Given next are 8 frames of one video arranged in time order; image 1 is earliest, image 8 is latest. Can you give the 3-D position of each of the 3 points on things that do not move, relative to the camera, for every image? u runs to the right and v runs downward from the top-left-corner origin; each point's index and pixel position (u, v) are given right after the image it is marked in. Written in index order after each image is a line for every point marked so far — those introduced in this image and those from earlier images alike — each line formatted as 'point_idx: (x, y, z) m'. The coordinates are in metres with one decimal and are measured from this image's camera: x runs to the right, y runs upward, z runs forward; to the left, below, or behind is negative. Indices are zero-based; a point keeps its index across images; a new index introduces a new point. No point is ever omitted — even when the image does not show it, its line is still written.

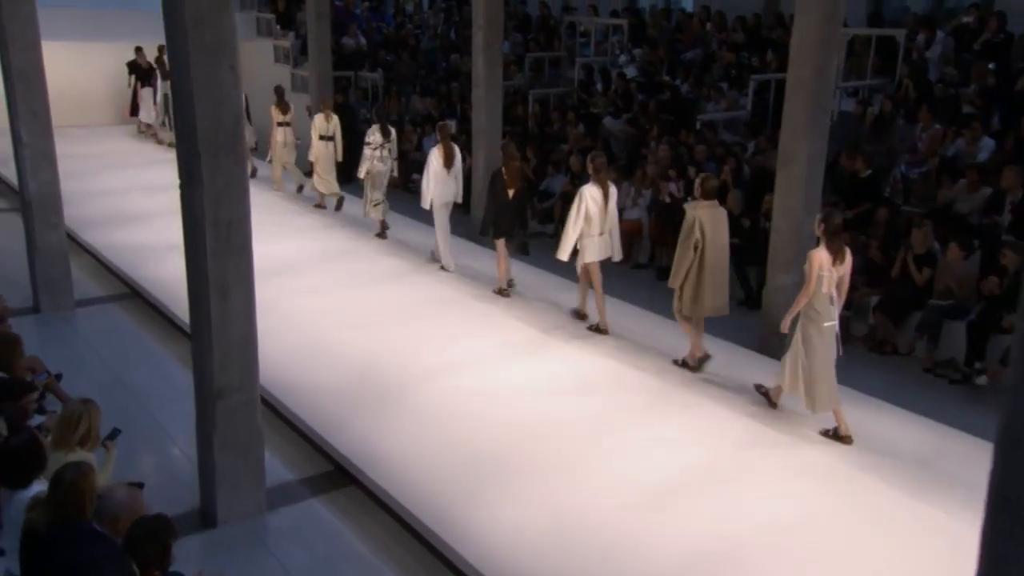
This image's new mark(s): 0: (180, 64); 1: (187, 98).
0: (-1.9, +1.3, +4.4) m
1: (-1.9, +1.1, +4.4) m
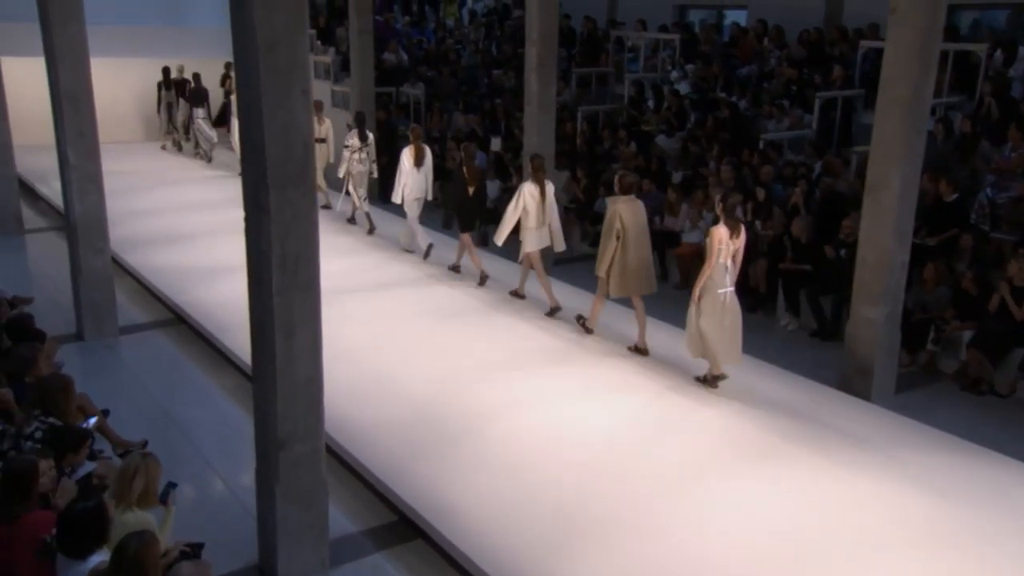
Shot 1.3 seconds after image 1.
0: (-1.4, +1.0, +4.0) m
1: (-1.4, +0.9, +4.0) m
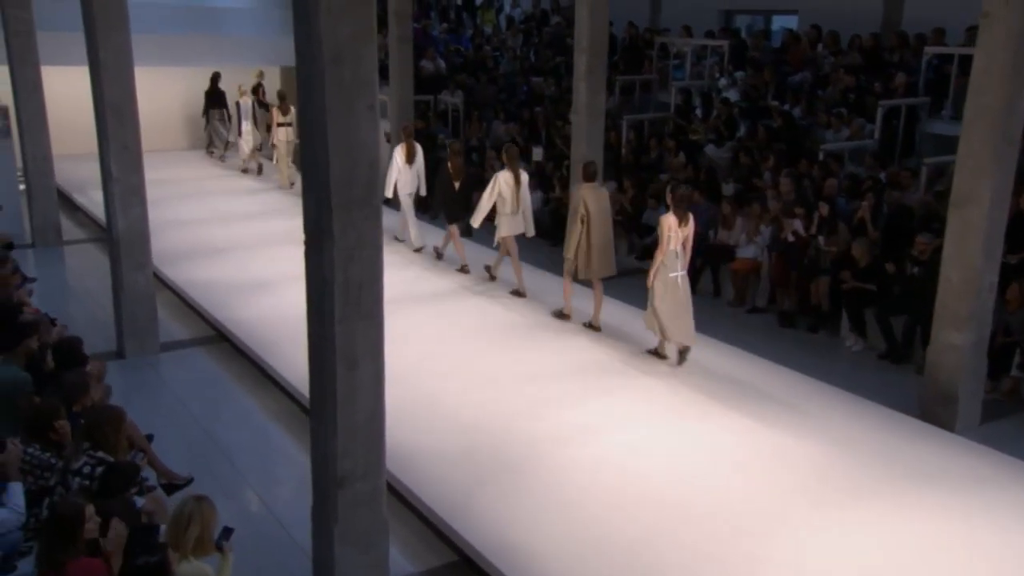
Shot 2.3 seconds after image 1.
0: (-1.0, +0.9, +3.8) m
1: (-0.9, +0.7, +3.8) m
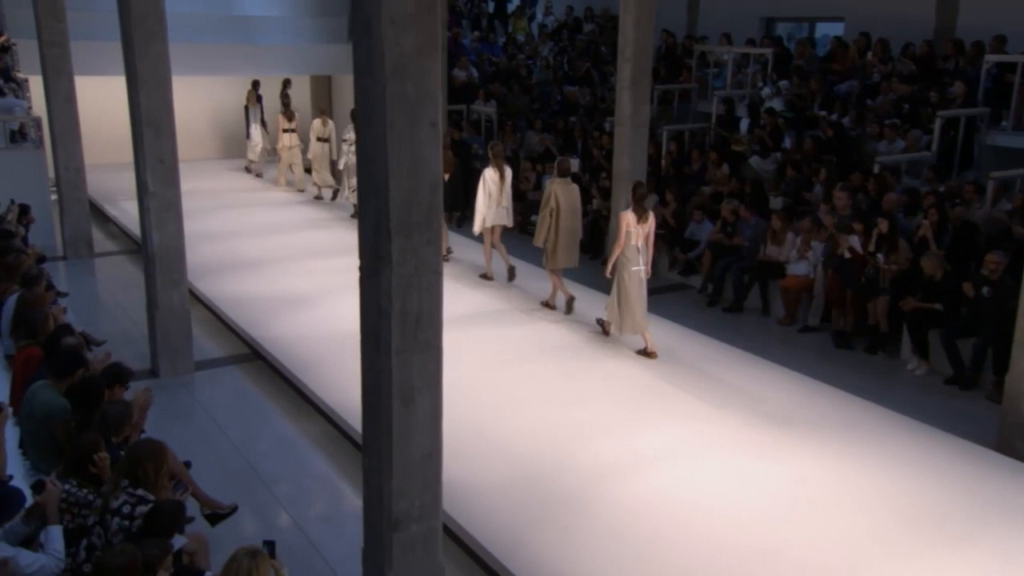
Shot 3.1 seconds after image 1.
0: (-0.6, +0.8, +3.5) m
1: (-0.6, +0.6, +3.5) m
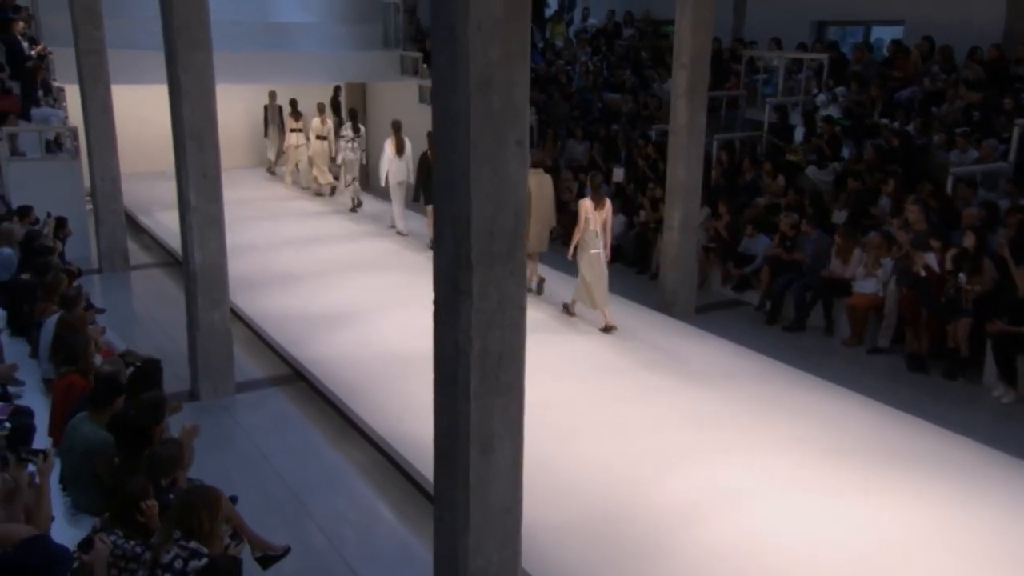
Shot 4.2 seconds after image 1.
0: (-0.2, +0.6, +3.2) m
1: (-0.2, +0.4, +3.2) m
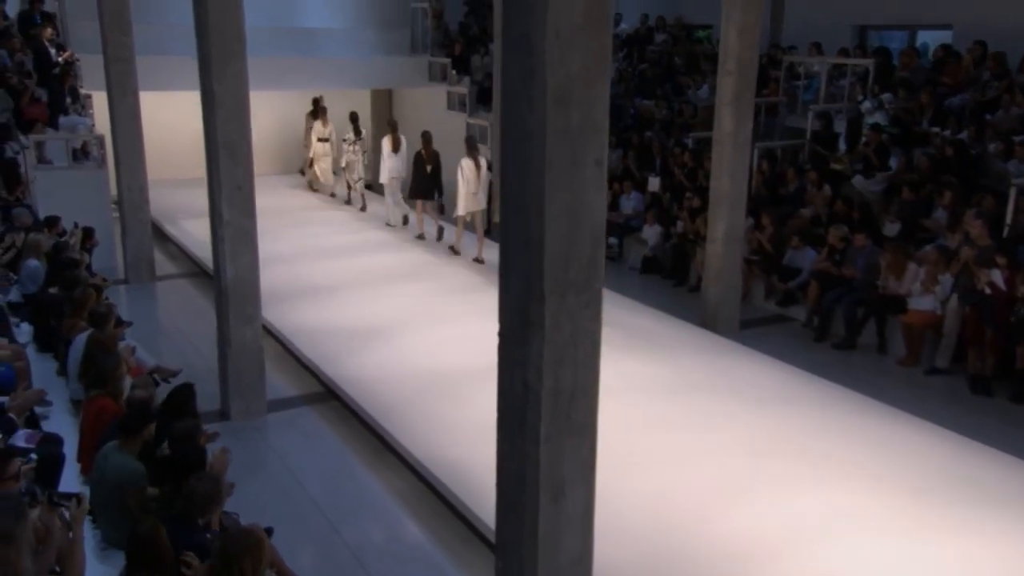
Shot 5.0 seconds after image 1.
0: (0.0, +0.5, +2.9) m
1: (+0.1, +0.3, +2.9) m
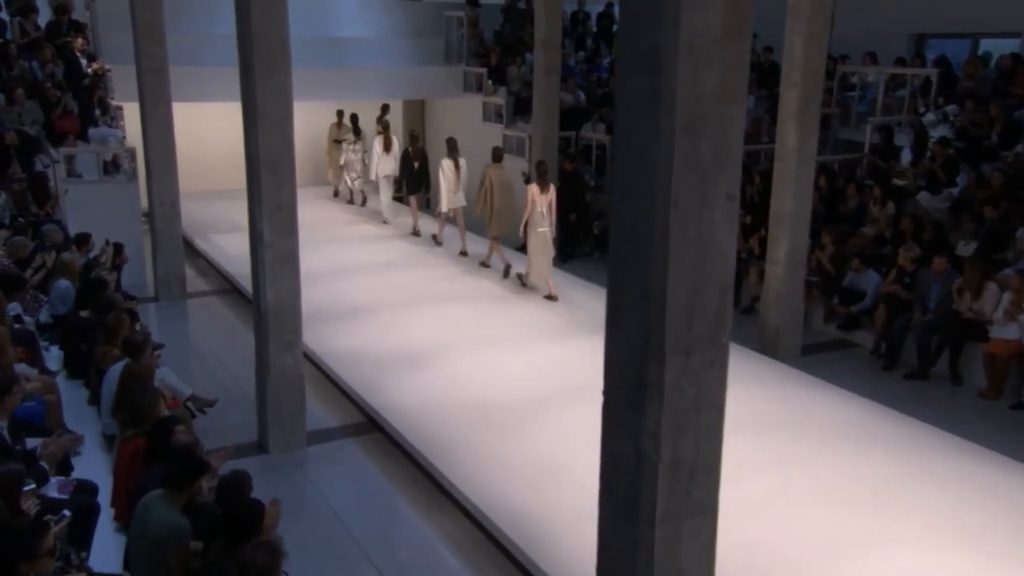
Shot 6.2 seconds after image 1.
0: (+0.4, +0.3, +2.4) m
1: (+0.5, +0.1, +2.4) m
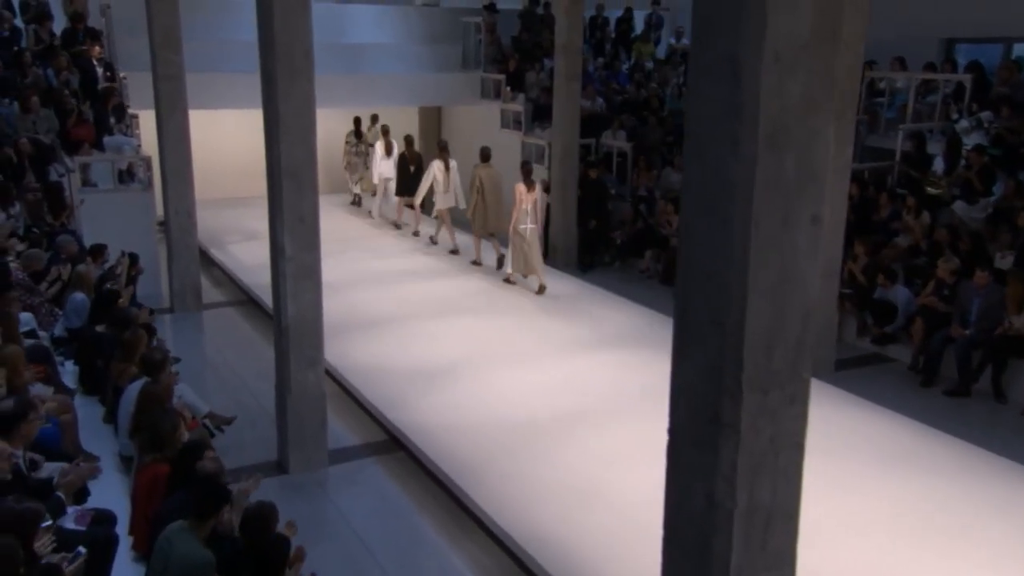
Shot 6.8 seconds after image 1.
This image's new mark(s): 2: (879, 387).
0: (+0.6, +0.2, +2.2) m
1: (+0.6, 0.0, +2.2) m
2: (+3.6, -1.0, +7.6) m
